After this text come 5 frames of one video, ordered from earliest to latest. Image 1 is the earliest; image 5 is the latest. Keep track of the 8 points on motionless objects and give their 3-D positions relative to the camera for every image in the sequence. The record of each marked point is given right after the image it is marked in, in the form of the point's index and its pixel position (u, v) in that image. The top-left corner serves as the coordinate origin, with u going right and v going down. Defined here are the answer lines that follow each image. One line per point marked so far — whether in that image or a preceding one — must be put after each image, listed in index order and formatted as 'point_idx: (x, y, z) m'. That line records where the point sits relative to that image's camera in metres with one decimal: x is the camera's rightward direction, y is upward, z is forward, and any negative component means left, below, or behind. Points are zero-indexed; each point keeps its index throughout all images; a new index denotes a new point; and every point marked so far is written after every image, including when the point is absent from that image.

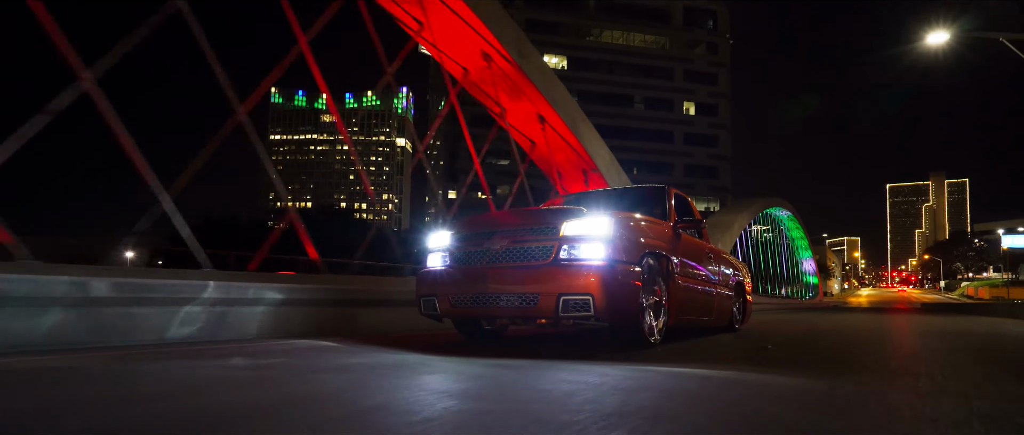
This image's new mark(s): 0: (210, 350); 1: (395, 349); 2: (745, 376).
0: (-2.6, -1.2, +6.5) m
1: (-1.1, -1.2, +6.9) m
2: (+1.6, -1.1, +5.3) m
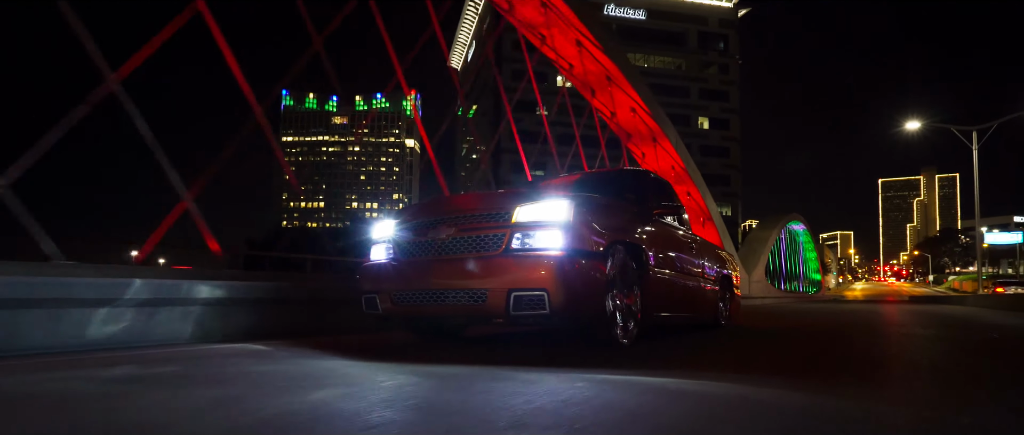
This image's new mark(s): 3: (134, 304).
0: (-3.0, -1.1, +5.7) m
1: (-1.5, -1.1, +6.1) m
2: (+1.2, -1.0, +4.5) m
3: (-3.3, -0.8, +6.7) m
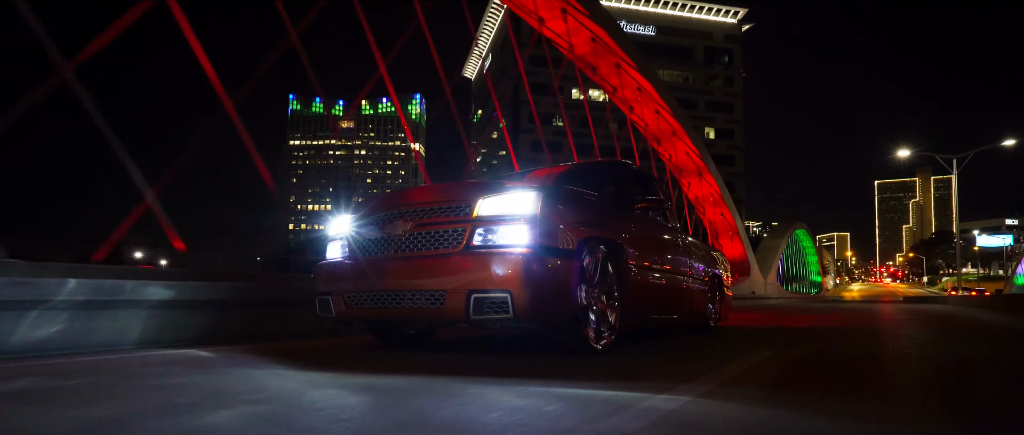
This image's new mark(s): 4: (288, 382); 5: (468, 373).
0: (-3.2, -1.0, +5.1) m
1: (-1.7, -1.1, +5.5) m
2: (+1.0, -1.0, +4.0) m
3: (-3.6, -0.7, +6.1) m
4: (-1.3, -1.0, +4.4) m
5: (-0.3, -1.0, +4.8) m
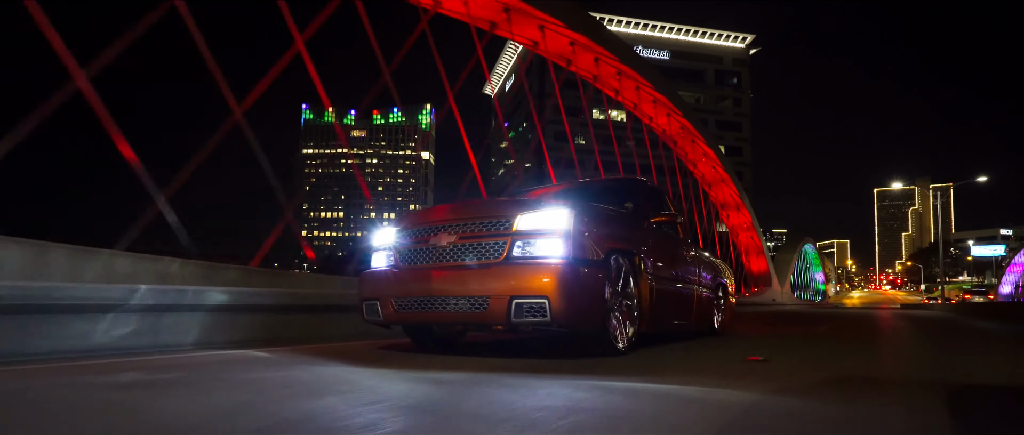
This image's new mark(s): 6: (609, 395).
0: (-3.0, -1.1, +5.7) m
1: (-1.5, -1.2, +6.1) m
2: (+1.3, -1.1, +4.6) m
3: (-3.3, -0.8, +6.7) m
4: (-1.1, -1.1, +5.0) m
5: (0.0, -1.1, +5.4) m
6: (+0.6, -1.0, +4.3) m
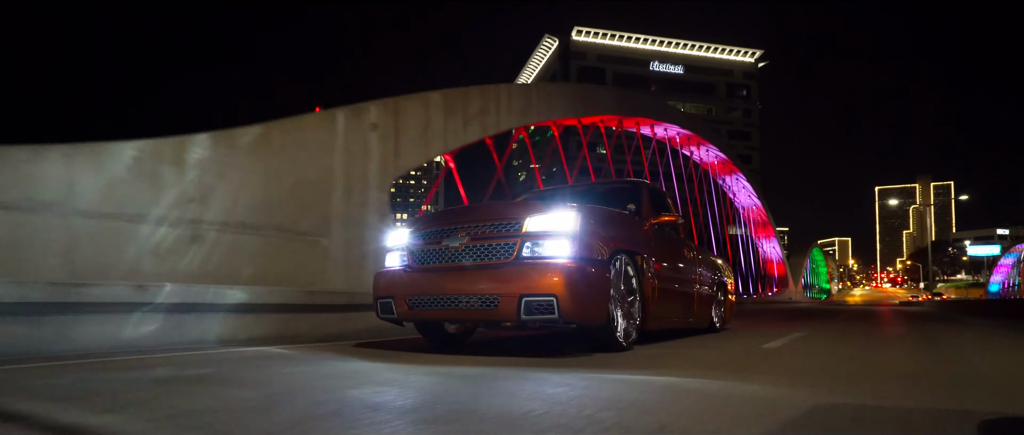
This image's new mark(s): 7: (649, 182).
0: (-2.9, -1.2, +6.0) m
1: (-1.4, -1.2, +6.4) m
2: (+1.3, -1.1, +4.9) m
3: (-3.3, -0.9, +7.0) m
4: (-1.0, -1.1, +5.3) m
5: (+0.1, -1.1, +5.7) m
6: (+0.7, -1.1, +4.6) m
7: (+1.5, +0.4, +8.1) m
